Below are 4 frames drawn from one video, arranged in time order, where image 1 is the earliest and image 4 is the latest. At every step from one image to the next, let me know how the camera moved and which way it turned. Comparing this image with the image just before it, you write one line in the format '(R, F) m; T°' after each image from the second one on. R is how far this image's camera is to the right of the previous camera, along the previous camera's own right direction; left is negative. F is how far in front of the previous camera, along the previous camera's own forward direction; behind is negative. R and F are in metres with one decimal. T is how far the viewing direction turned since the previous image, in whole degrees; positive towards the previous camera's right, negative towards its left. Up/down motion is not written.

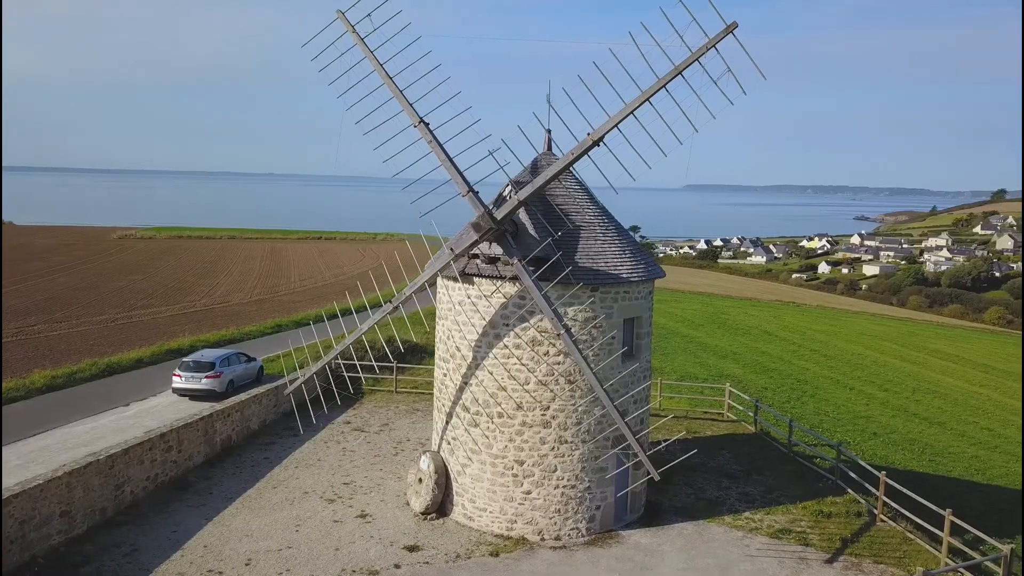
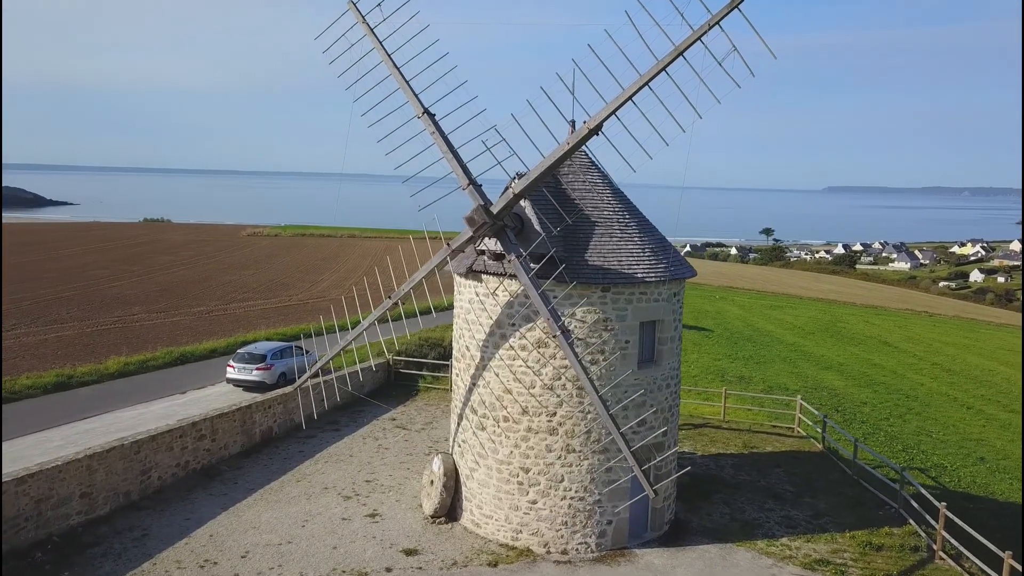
(+1.5, +0.7) m; -8°
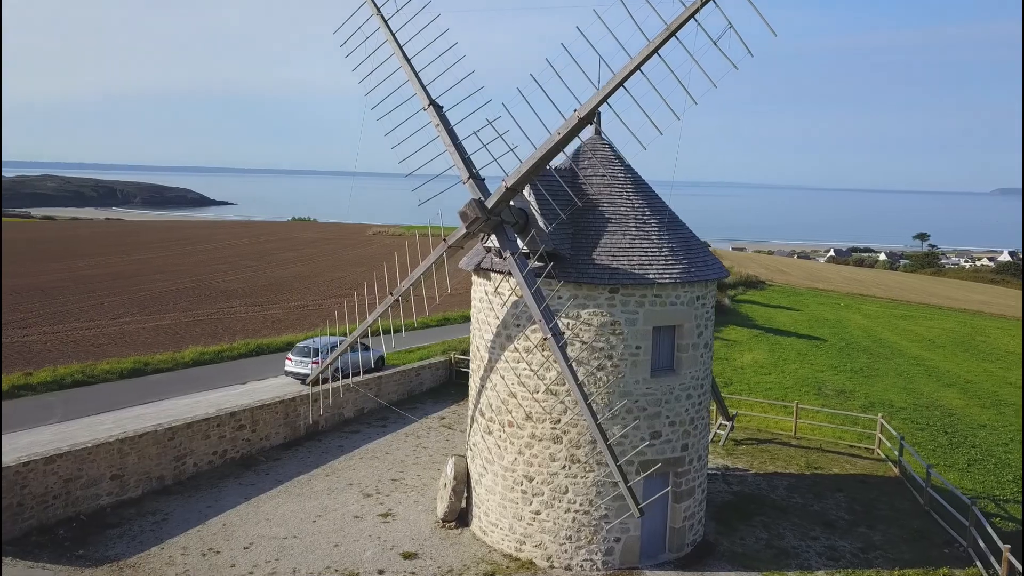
(+1.6, +0.6) m; -8°
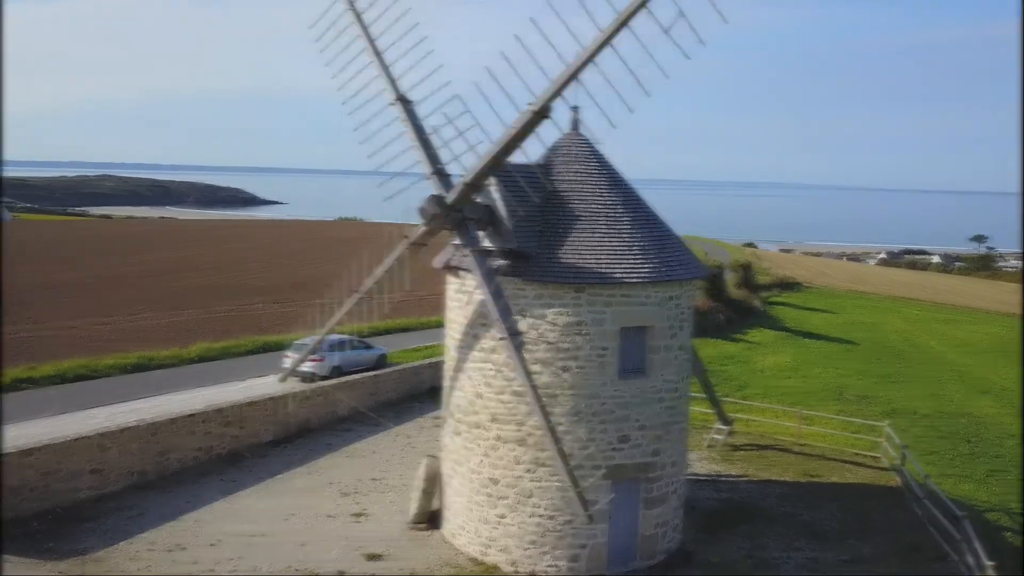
(+1.0, +0.2) m; -2°
